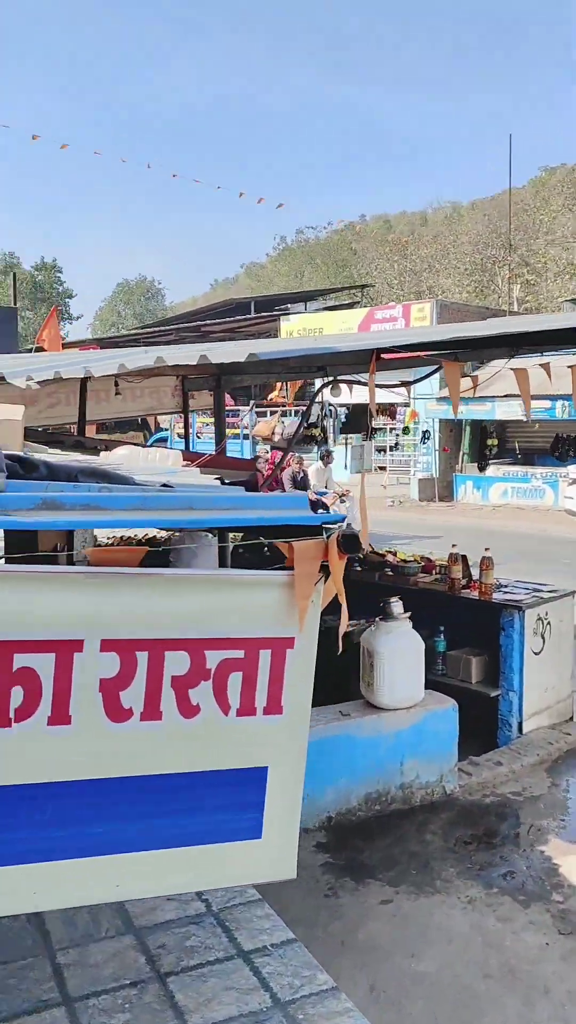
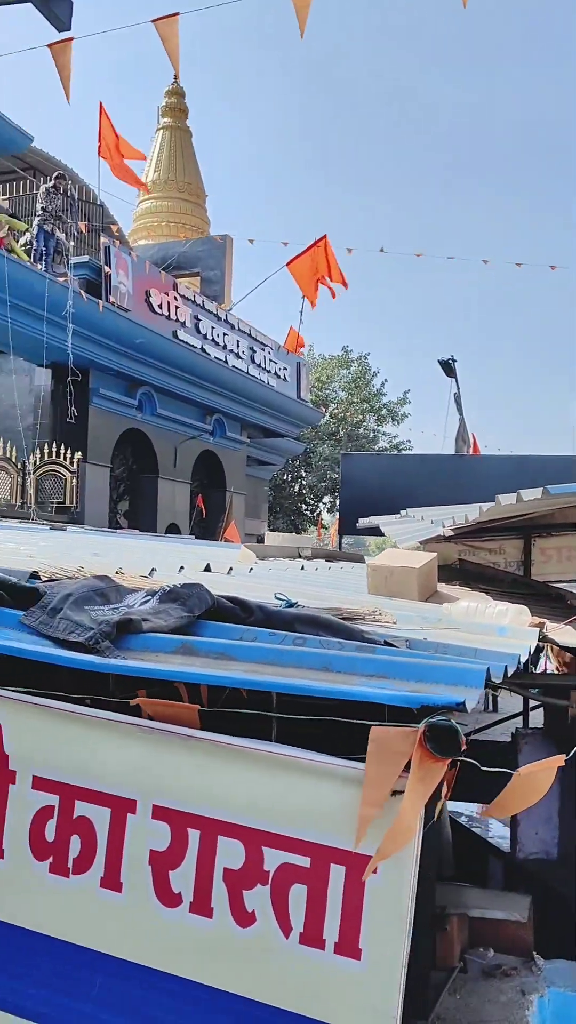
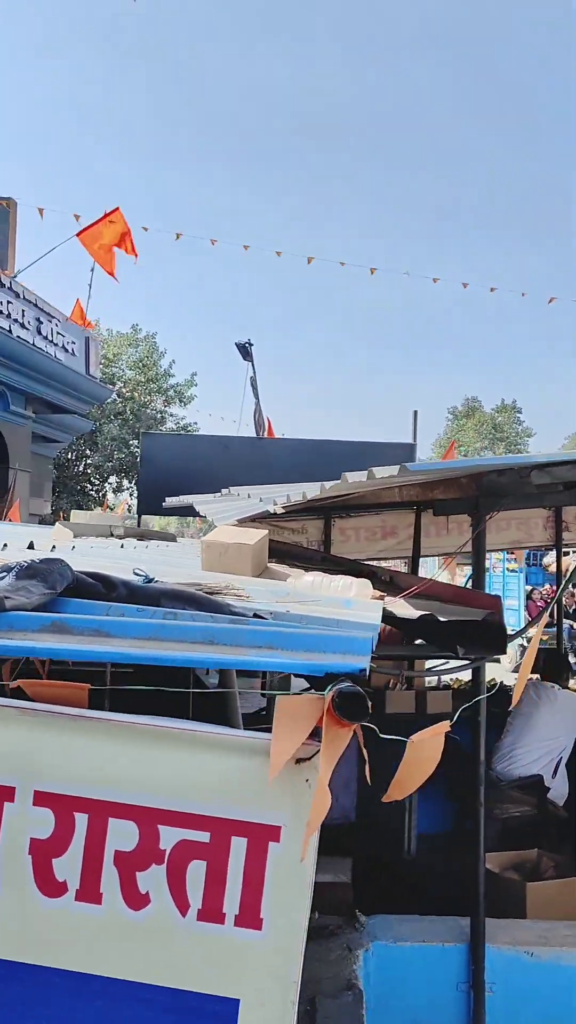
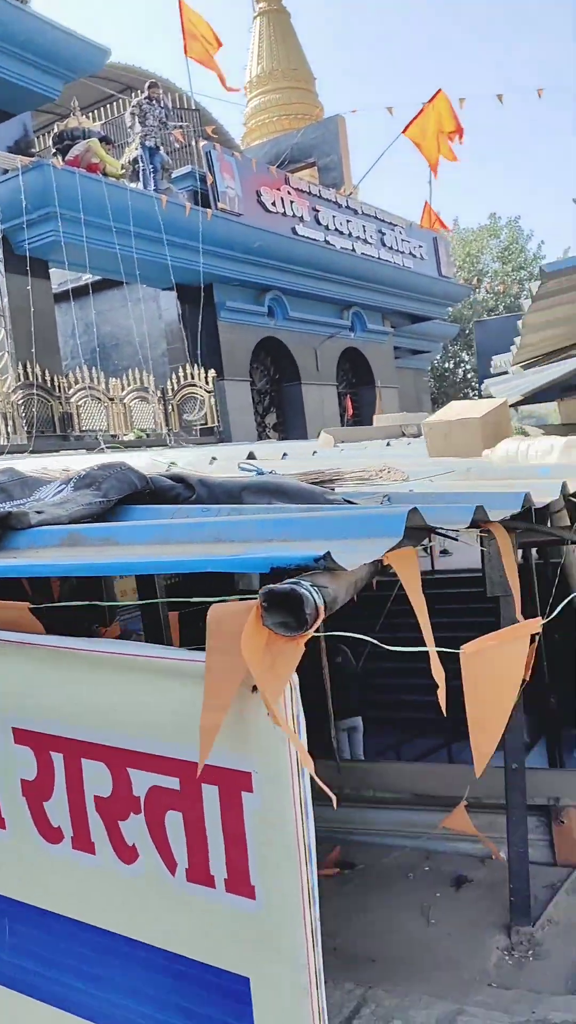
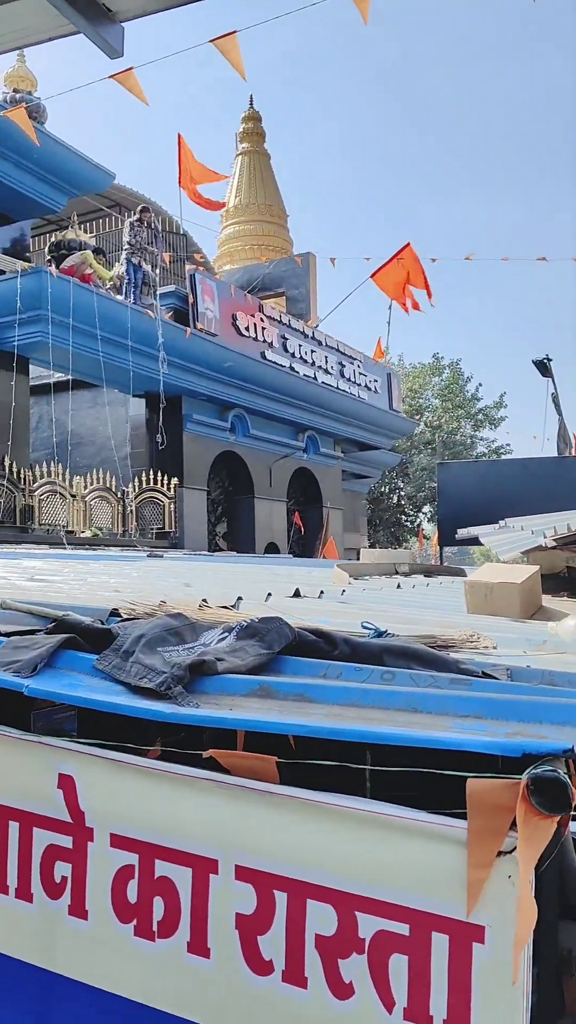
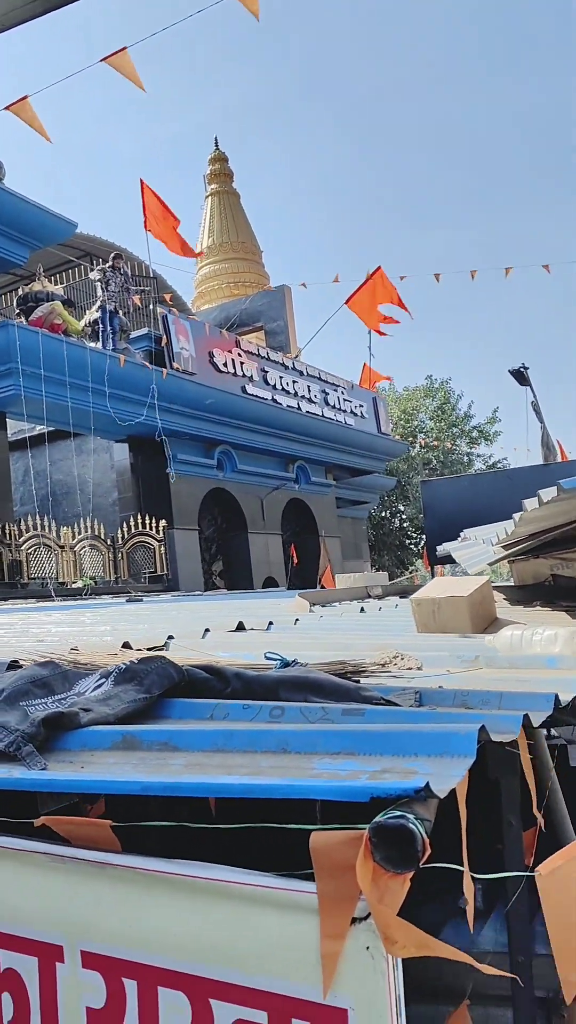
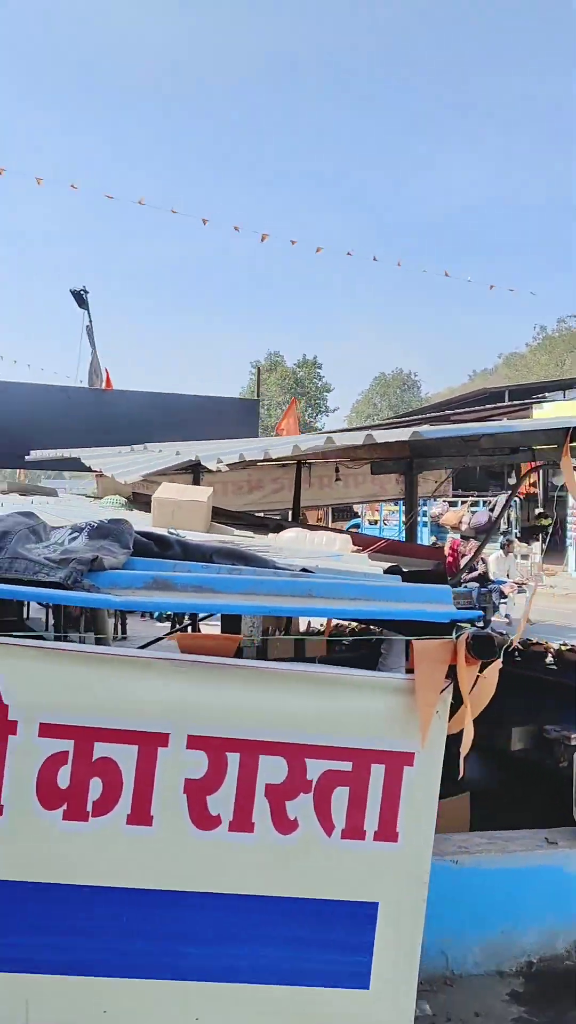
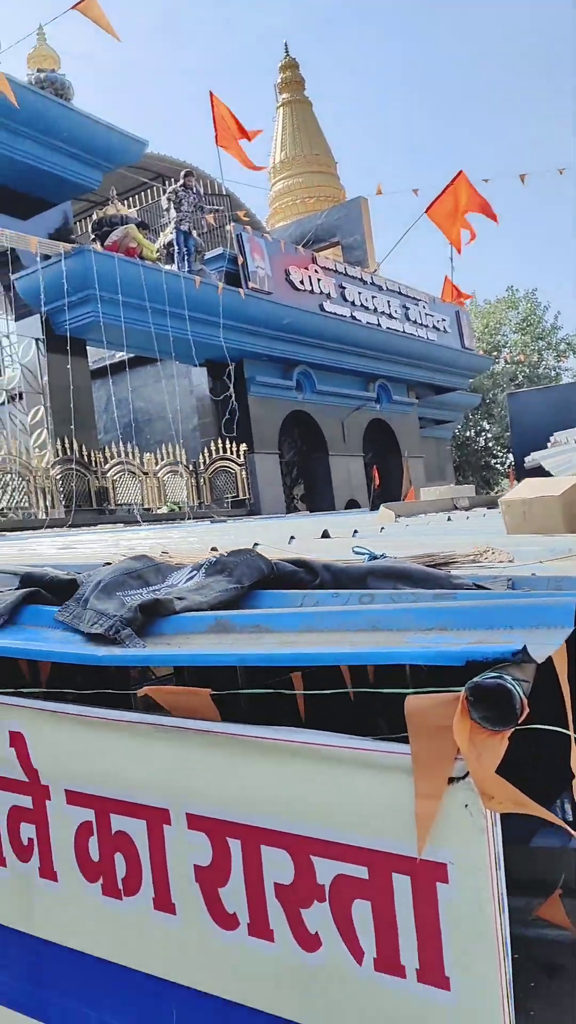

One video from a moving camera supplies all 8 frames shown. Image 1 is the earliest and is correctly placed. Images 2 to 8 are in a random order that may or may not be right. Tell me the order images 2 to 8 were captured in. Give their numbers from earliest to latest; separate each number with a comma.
7, 3, 2, 5, 6, 8, 4
